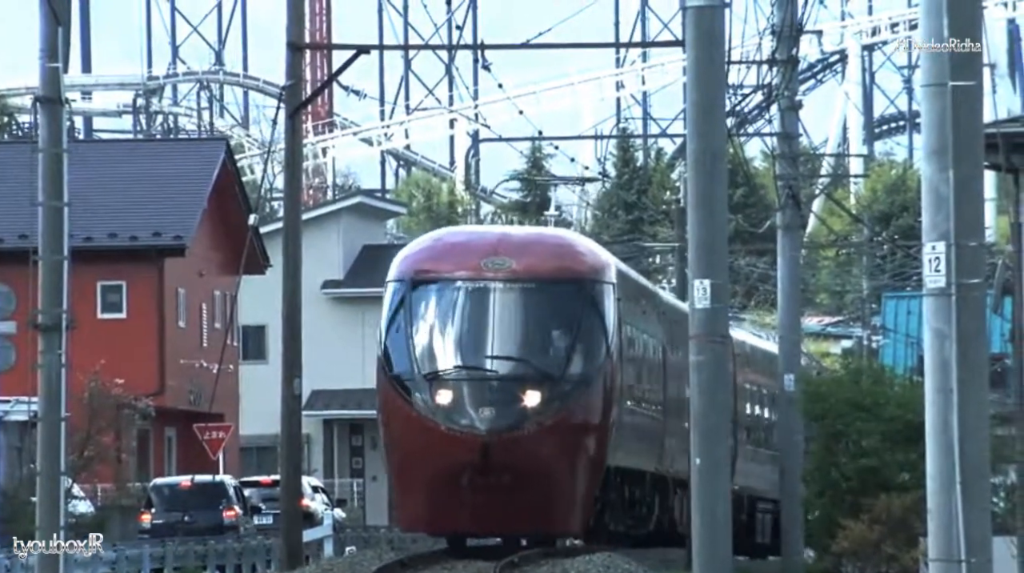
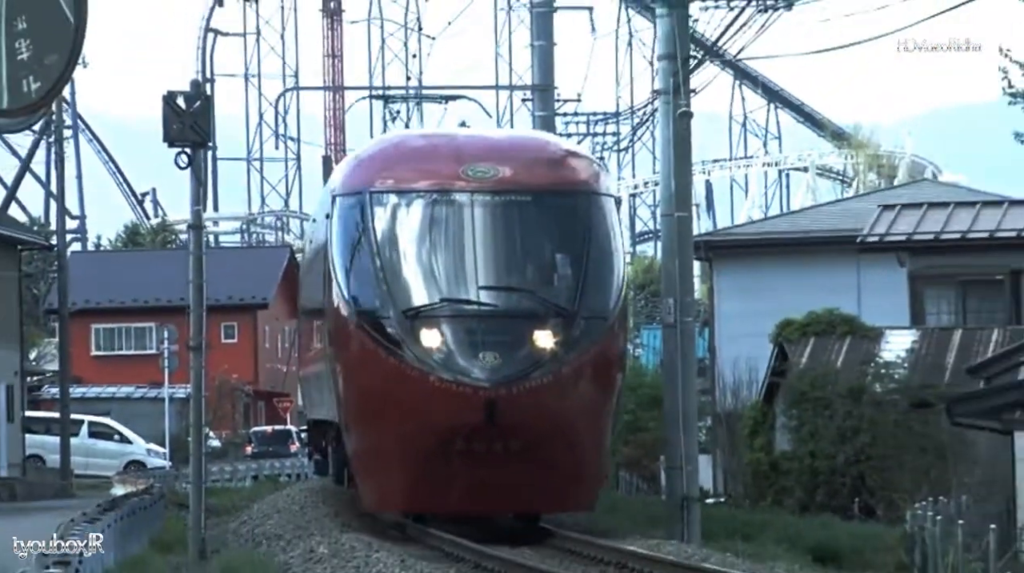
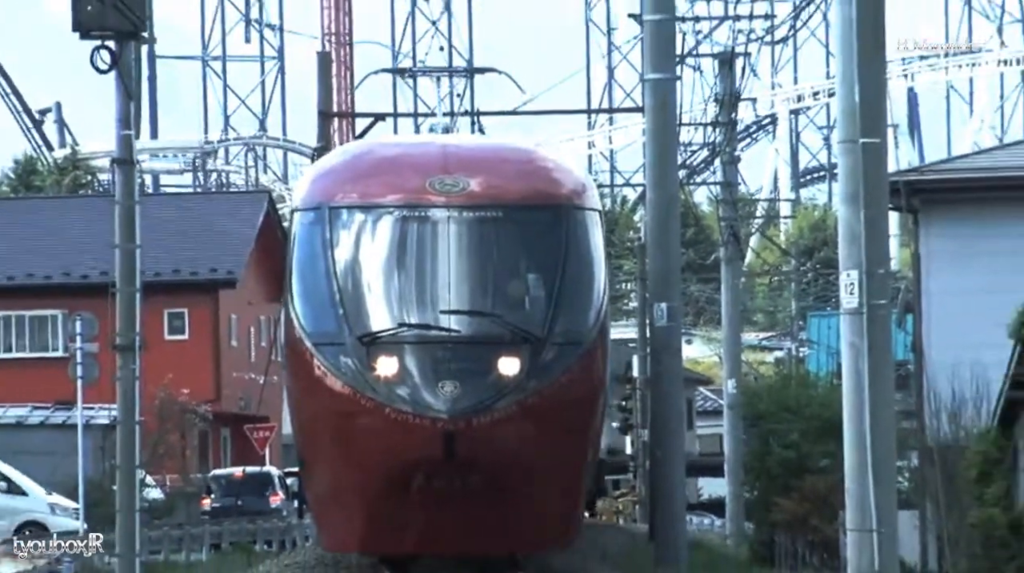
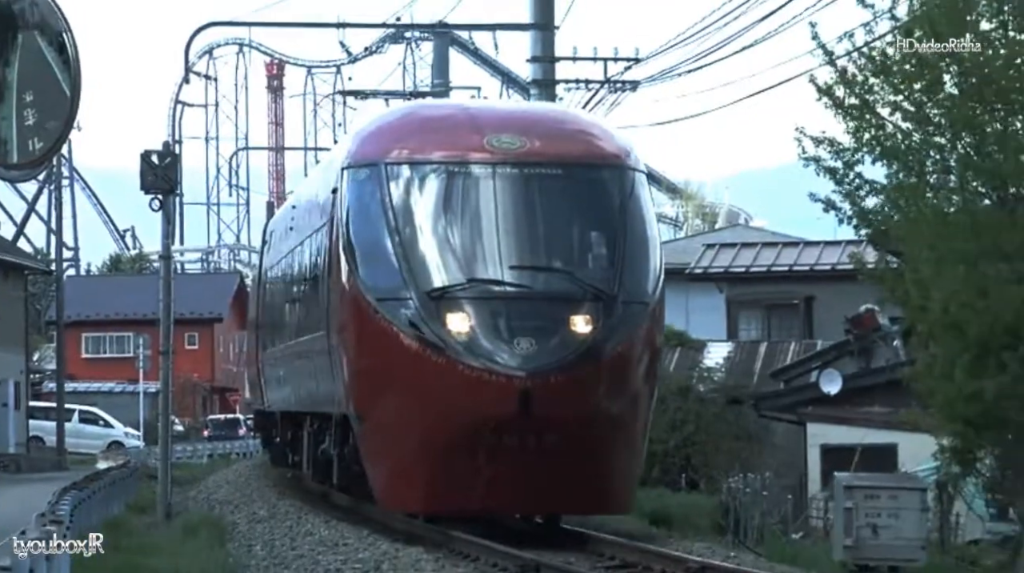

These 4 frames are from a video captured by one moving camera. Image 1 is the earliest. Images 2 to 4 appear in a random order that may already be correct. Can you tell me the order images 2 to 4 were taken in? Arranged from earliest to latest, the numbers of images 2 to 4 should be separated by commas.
3, 2, 4
